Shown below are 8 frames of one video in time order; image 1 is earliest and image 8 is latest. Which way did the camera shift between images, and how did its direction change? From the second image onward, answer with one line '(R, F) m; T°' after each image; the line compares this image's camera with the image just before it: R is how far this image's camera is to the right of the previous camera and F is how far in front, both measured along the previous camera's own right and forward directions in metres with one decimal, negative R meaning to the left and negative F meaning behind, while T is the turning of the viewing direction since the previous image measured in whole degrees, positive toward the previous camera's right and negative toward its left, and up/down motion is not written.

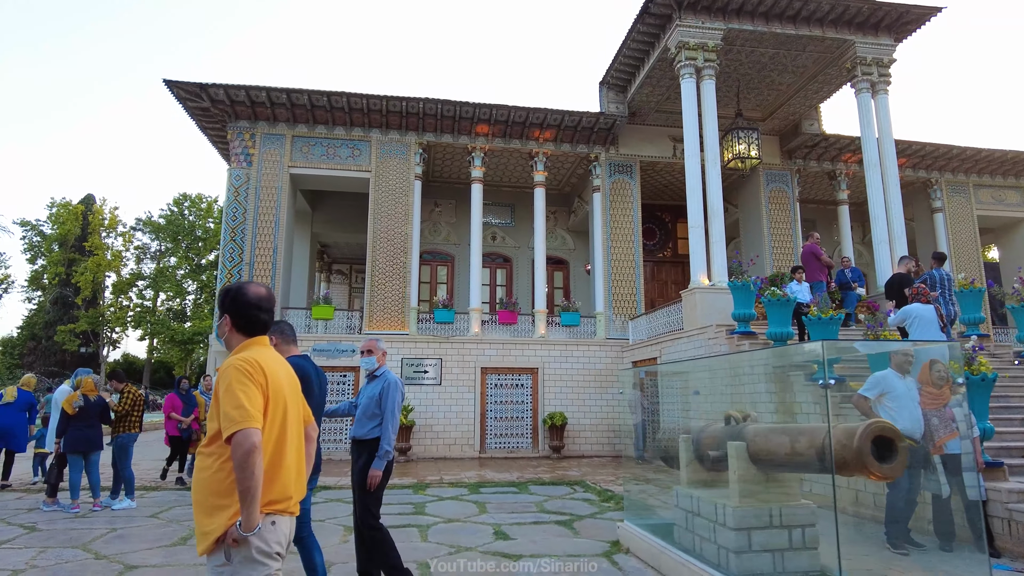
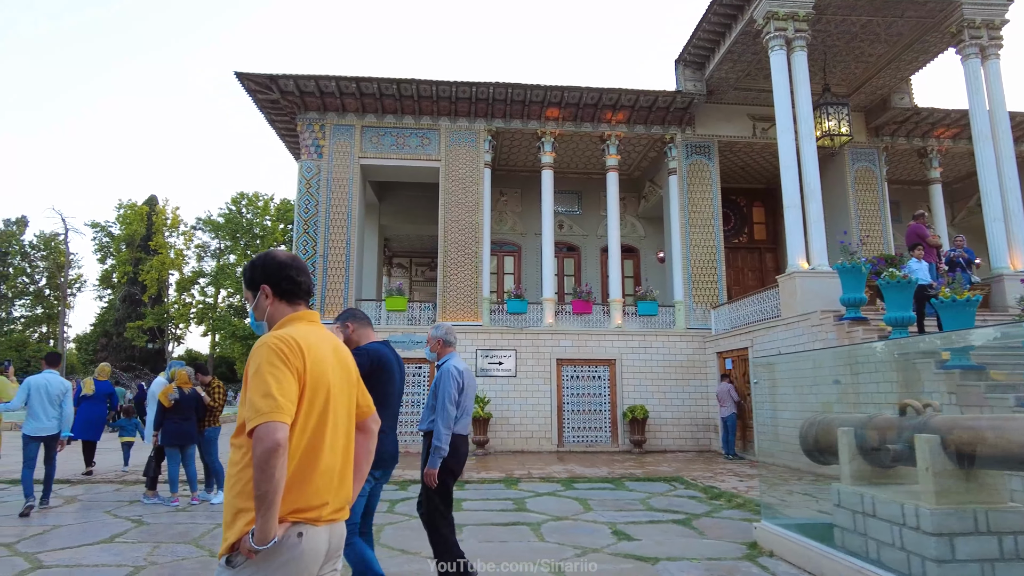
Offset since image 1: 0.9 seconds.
(-0.6, +0.3) m; -4°
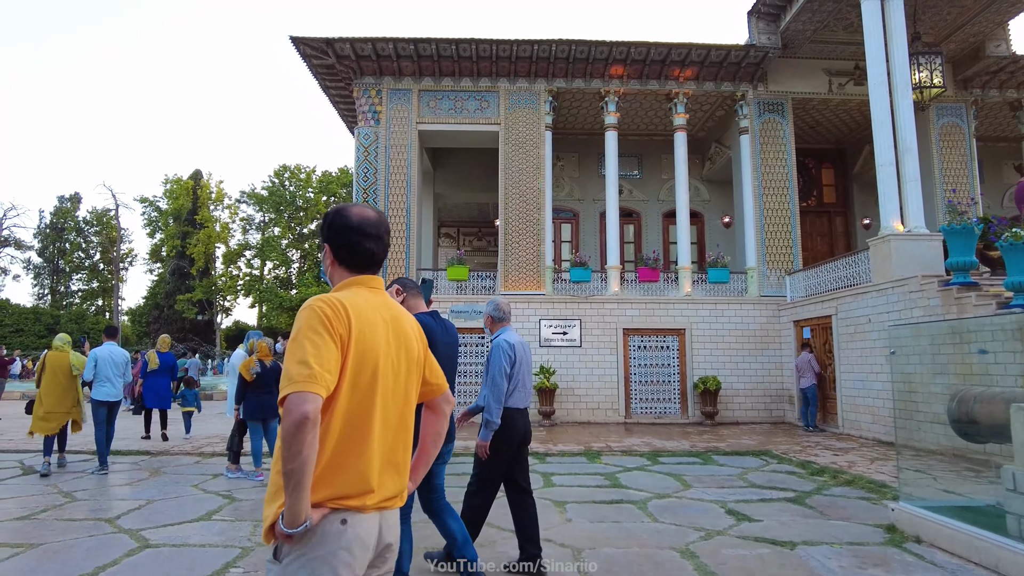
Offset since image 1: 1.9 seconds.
(-0.5, +0.4) m; -3°
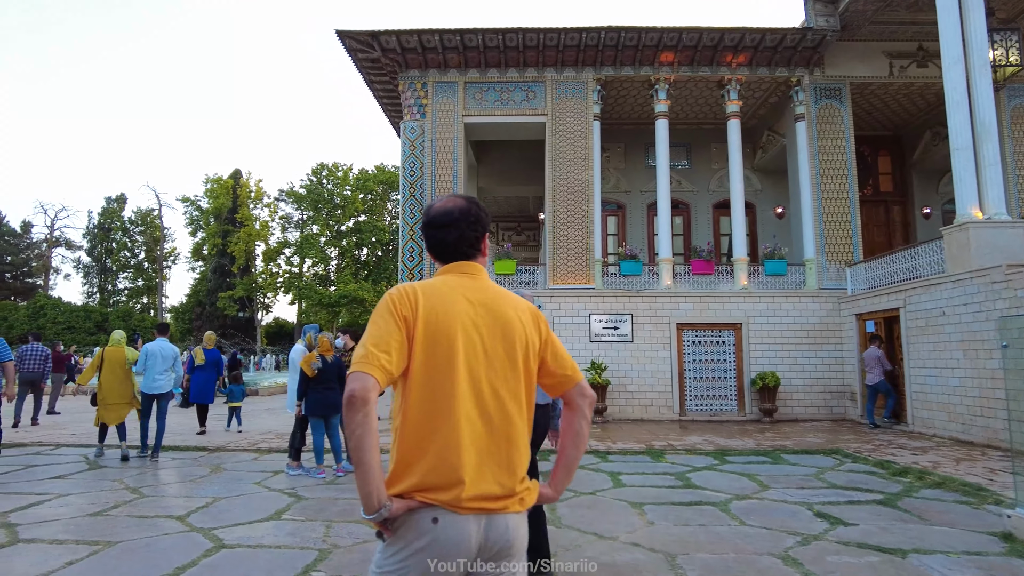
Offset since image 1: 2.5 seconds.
(-0.3, +0.2) m; -3°
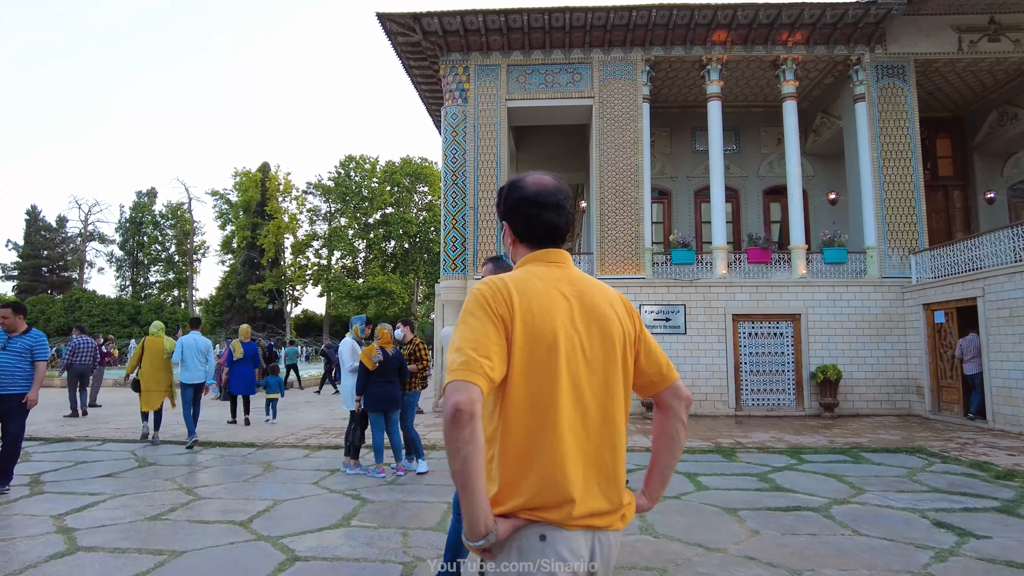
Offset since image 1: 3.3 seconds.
(-0.4, +0.4) m; -2°
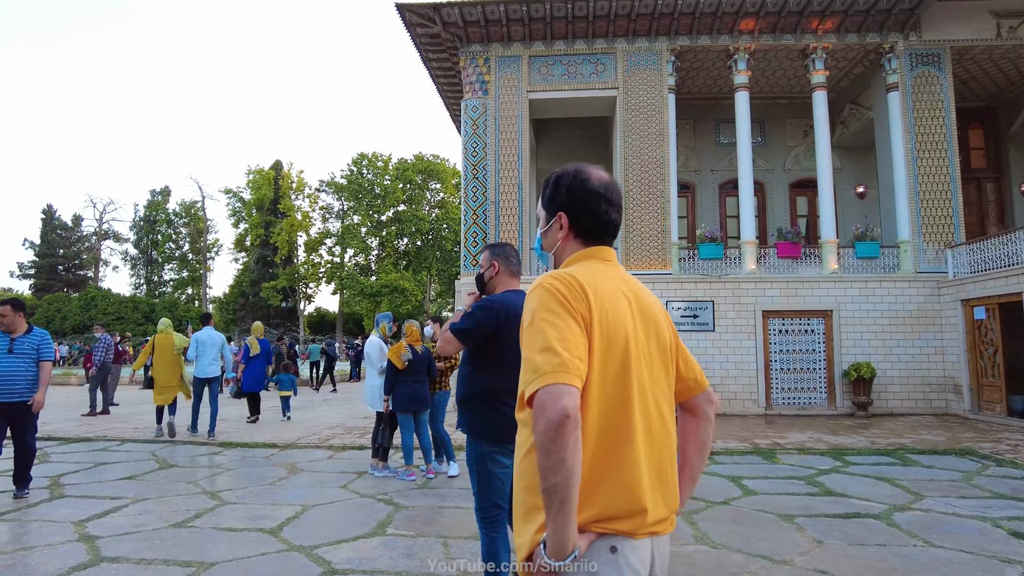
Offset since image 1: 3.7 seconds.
(-0.2, +0.3) m; -1°
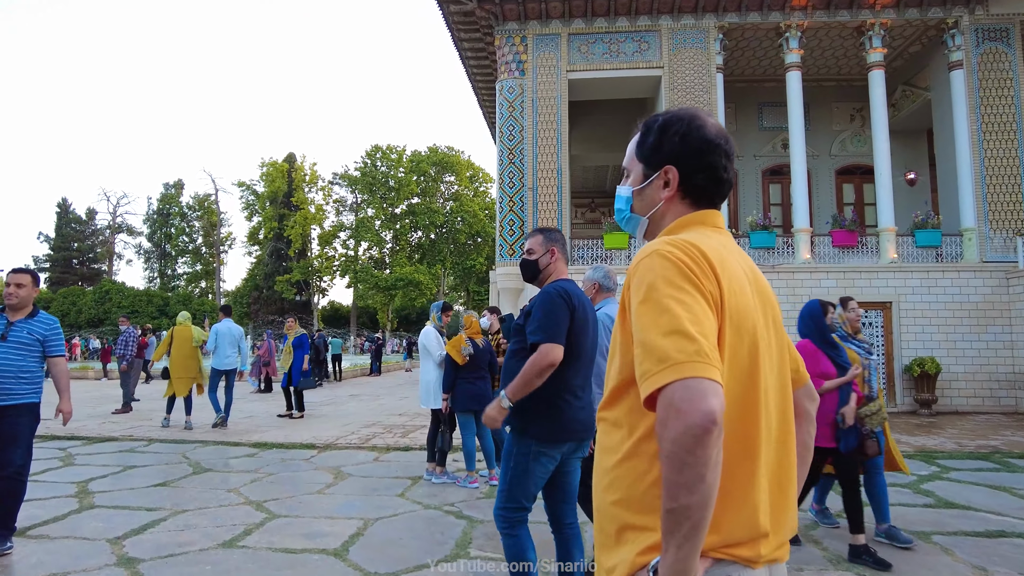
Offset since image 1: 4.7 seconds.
(-0.5, +0.6) m; -1°
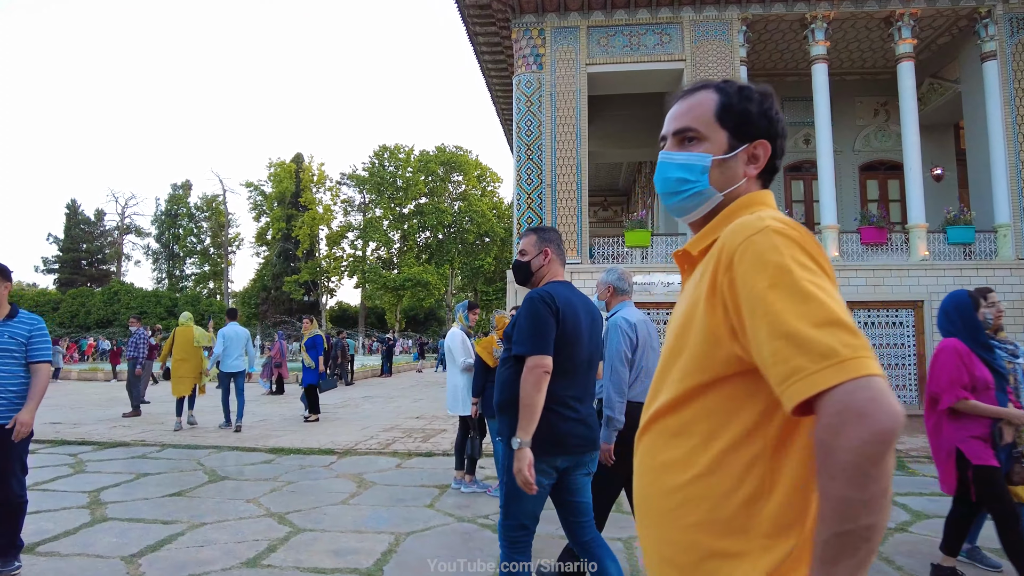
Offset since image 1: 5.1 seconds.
(-0.2, +0.3) m; -1°
